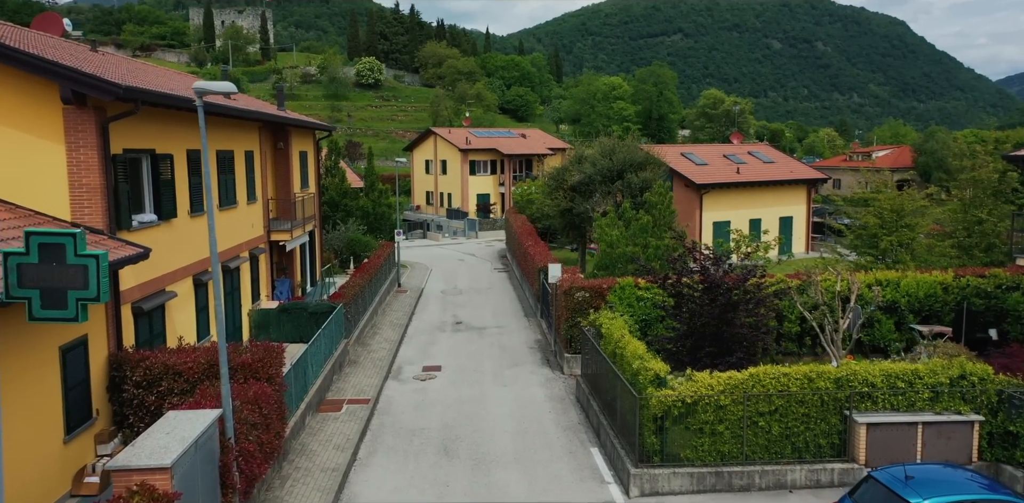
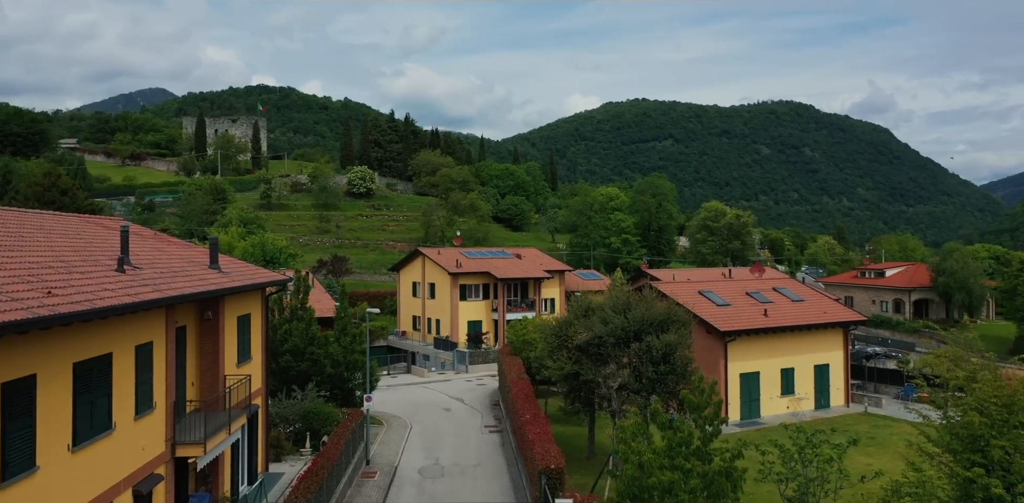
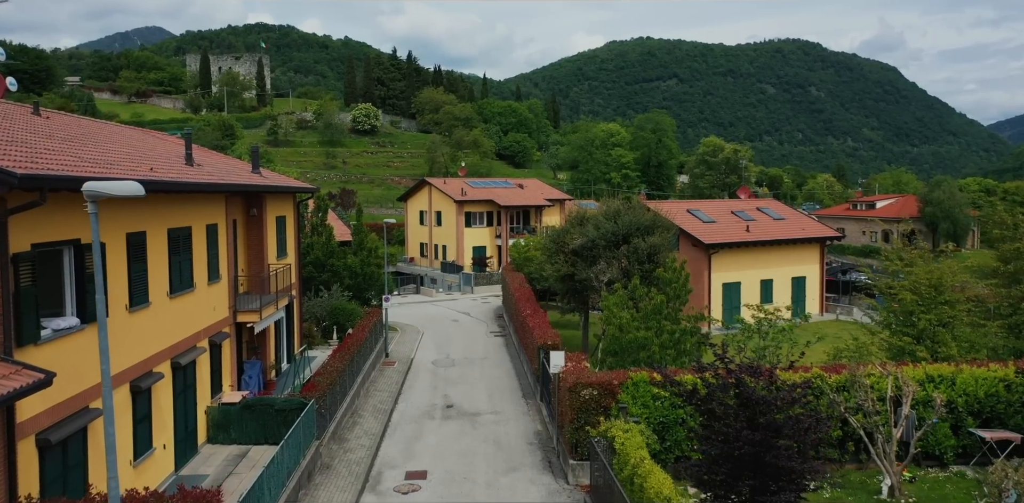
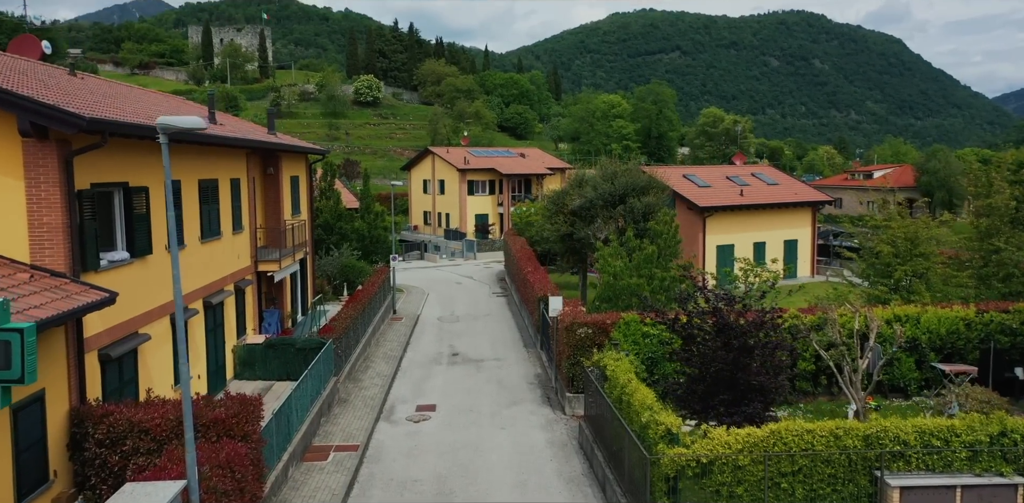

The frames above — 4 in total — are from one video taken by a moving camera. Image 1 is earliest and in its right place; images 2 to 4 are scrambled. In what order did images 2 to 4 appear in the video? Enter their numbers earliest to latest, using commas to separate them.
4, 3, 2
